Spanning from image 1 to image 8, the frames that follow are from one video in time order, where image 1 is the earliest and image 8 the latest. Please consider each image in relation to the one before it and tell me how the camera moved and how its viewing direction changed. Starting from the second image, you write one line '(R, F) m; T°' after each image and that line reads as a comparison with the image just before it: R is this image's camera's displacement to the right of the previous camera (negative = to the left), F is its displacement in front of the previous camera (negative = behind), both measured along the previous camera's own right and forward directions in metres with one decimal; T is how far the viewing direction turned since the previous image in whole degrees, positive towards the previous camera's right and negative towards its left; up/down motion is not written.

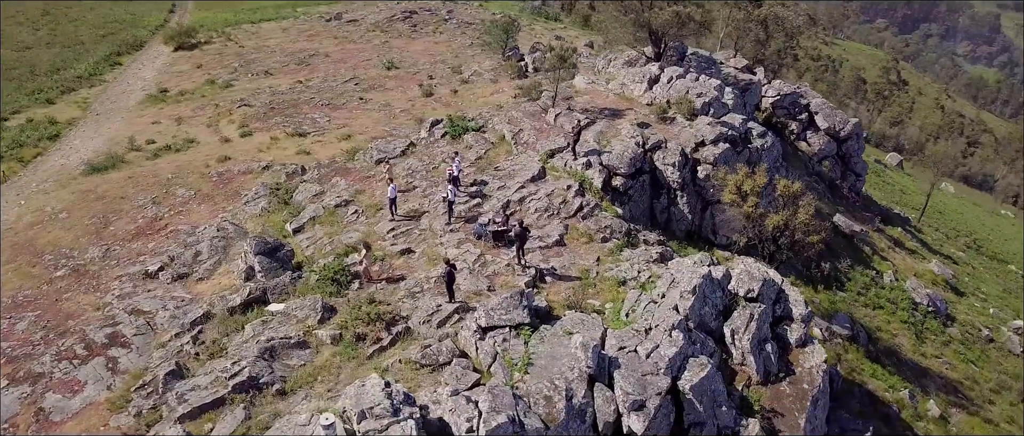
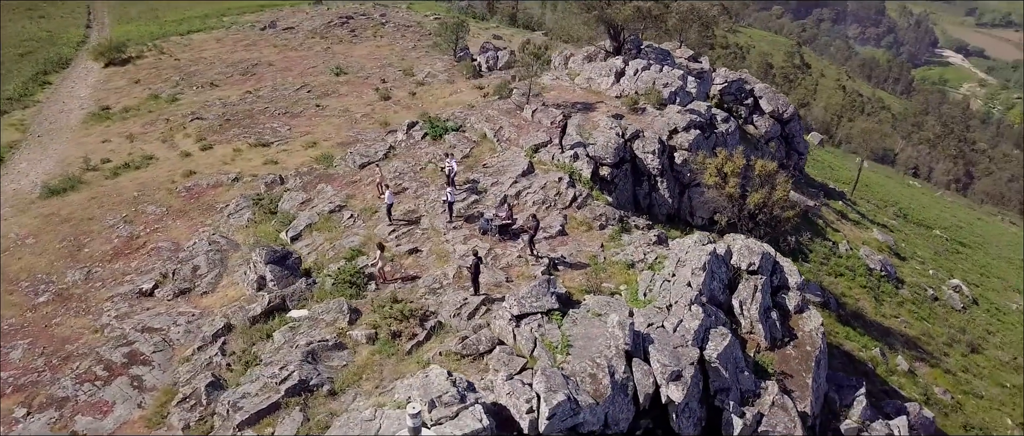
(-3.0, -0.9) m; +6°
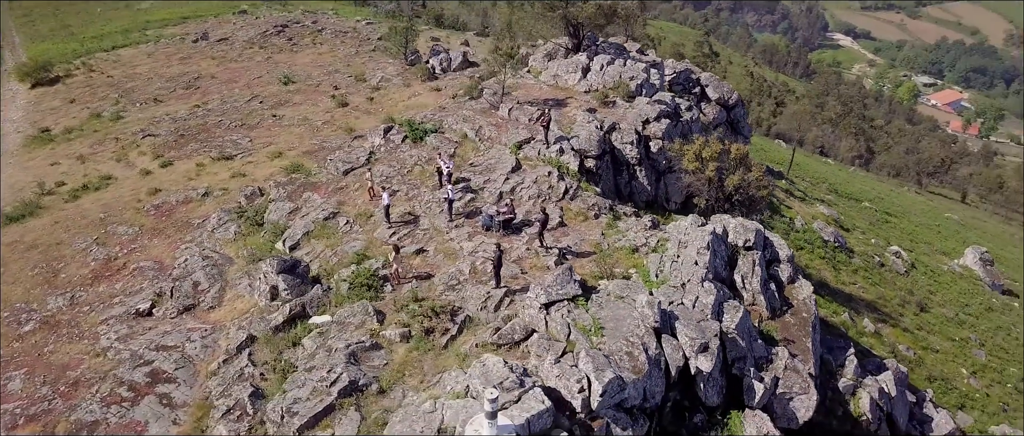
(-3.0, -0.9) m; +6°
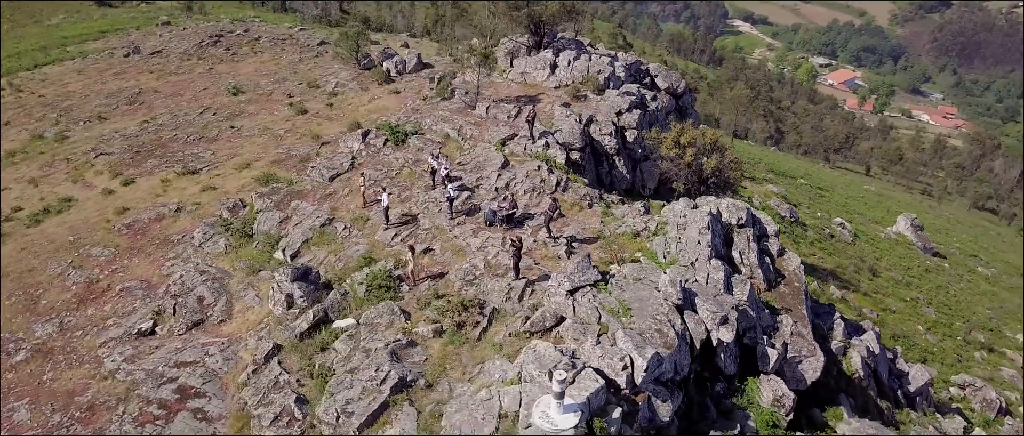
(-3.1, -0.8) m; +6°
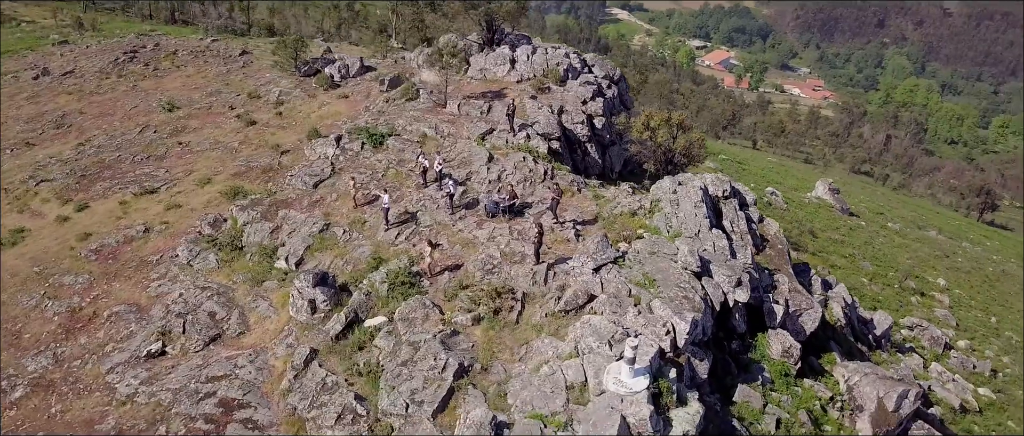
(-4.1, -1.0) m; +7°
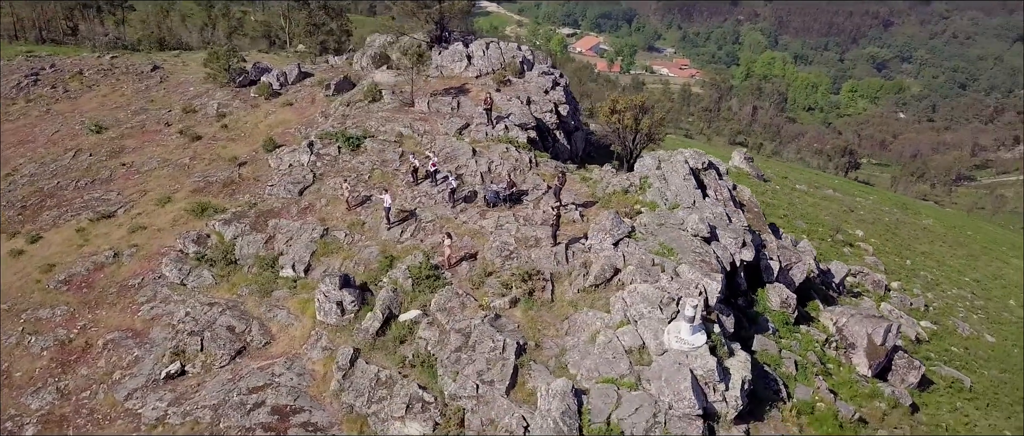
(-4.7, -1.0) m; +8°
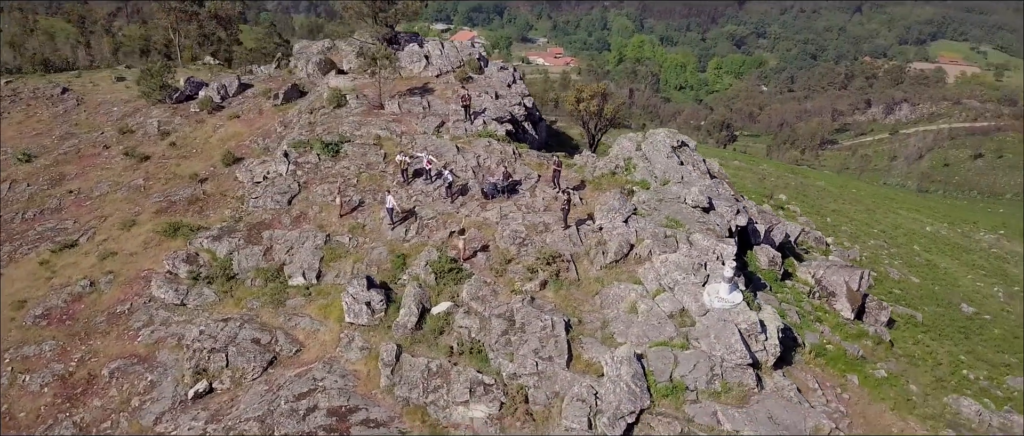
(-4.7, -1.1) m; +8°
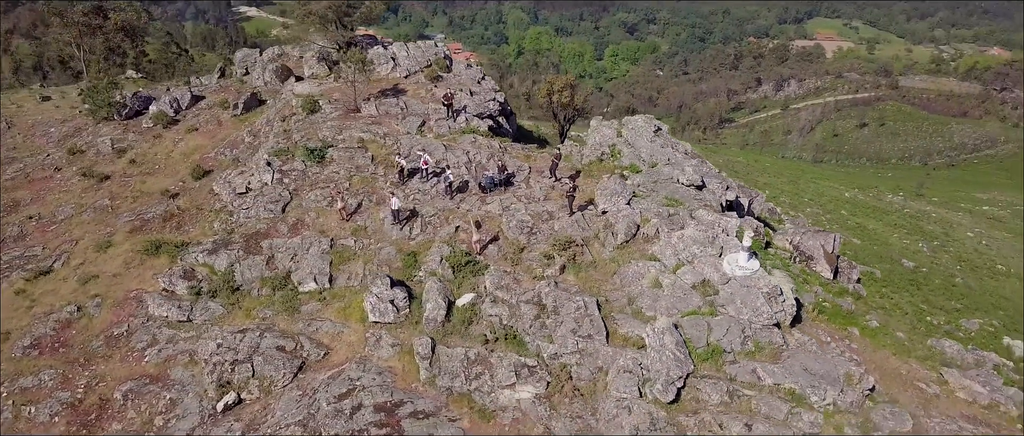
(-4.0, -1.0) m; +7°
